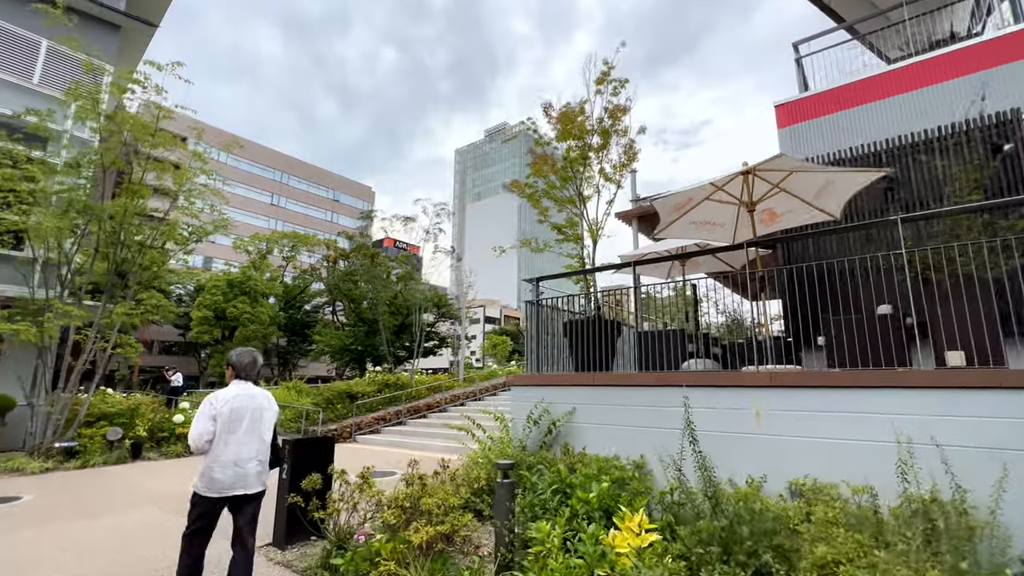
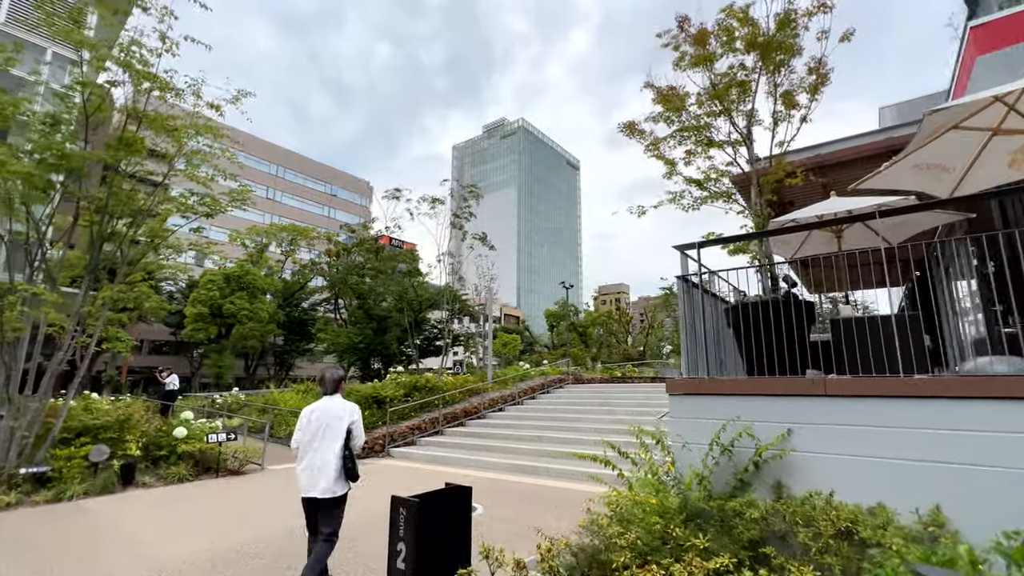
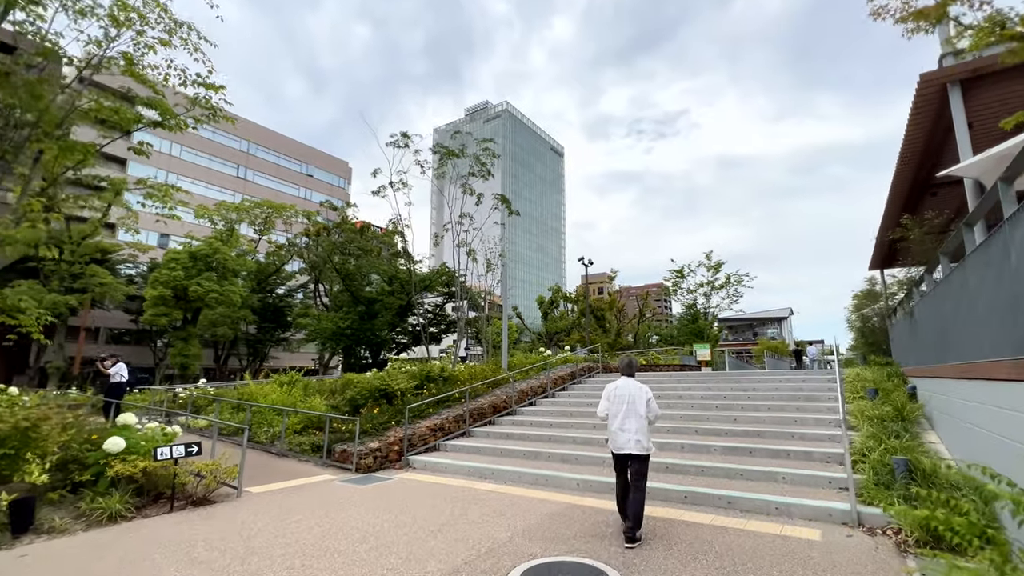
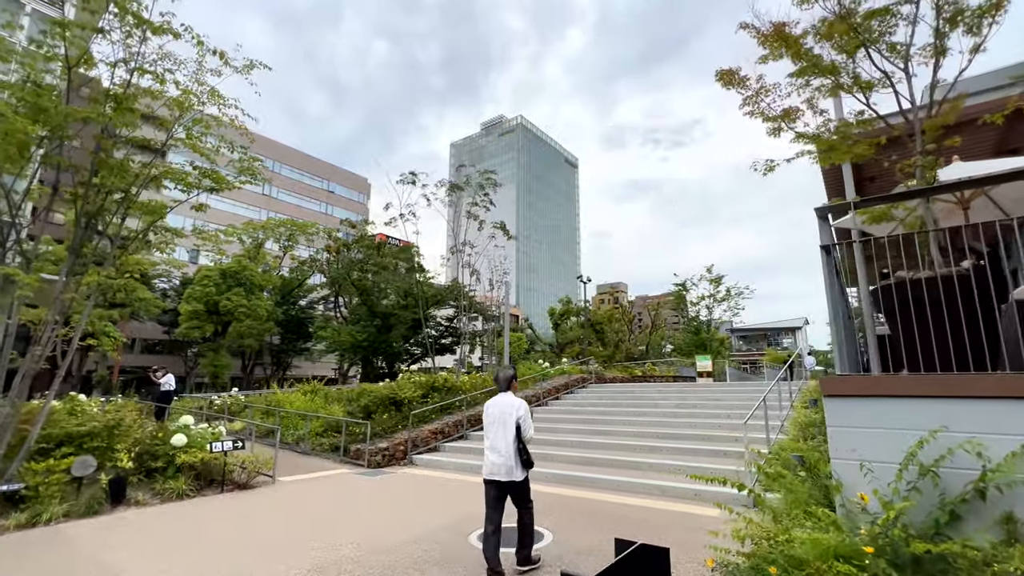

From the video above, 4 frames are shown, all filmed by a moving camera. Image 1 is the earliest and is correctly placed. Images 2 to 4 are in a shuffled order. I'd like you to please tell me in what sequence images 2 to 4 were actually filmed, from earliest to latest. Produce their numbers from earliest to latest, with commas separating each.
2, 4, 3
